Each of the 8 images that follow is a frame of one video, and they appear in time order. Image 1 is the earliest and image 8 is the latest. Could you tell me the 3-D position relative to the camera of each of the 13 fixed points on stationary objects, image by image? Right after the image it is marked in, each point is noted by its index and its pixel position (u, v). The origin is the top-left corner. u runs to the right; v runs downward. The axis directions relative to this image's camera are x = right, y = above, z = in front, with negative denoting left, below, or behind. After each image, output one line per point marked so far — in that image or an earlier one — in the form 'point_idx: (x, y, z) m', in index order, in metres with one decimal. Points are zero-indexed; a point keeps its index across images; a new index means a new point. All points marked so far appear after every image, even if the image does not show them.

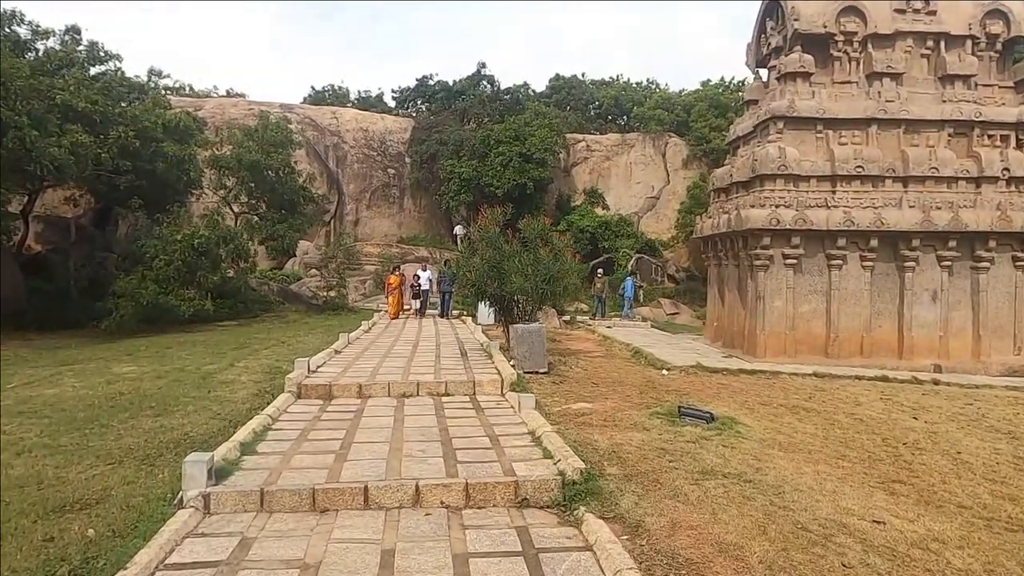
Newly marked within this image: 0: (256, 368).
0: (-3.8, -1.2, +10.1) m
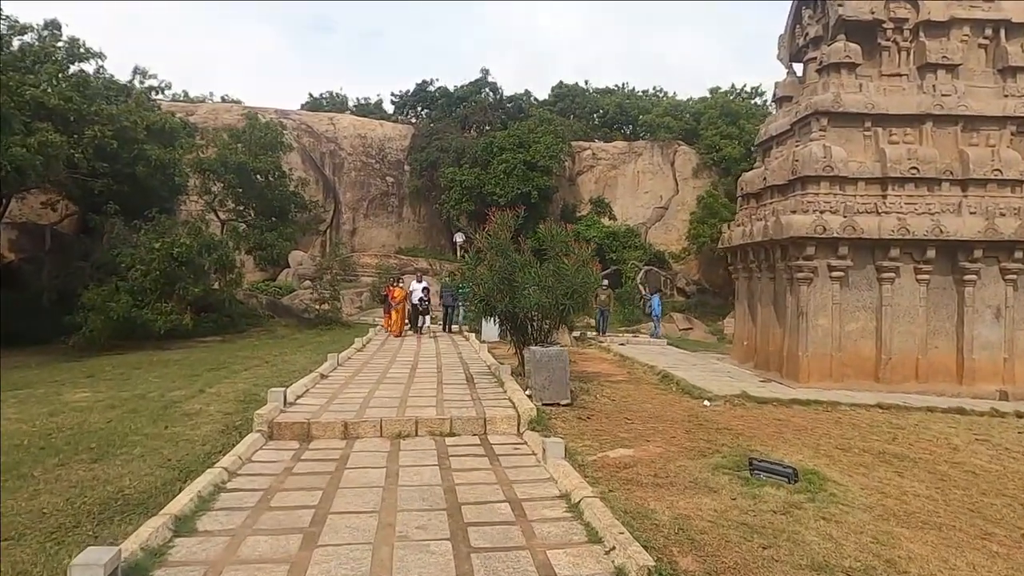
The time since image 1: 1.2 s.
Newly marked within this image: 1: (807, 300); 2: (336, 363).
0: (-3.7, -1.4, +8.7) m
1: (+4.7, -0.2, +10.7) m
2: (-2.7, -1.2, +10.3) m
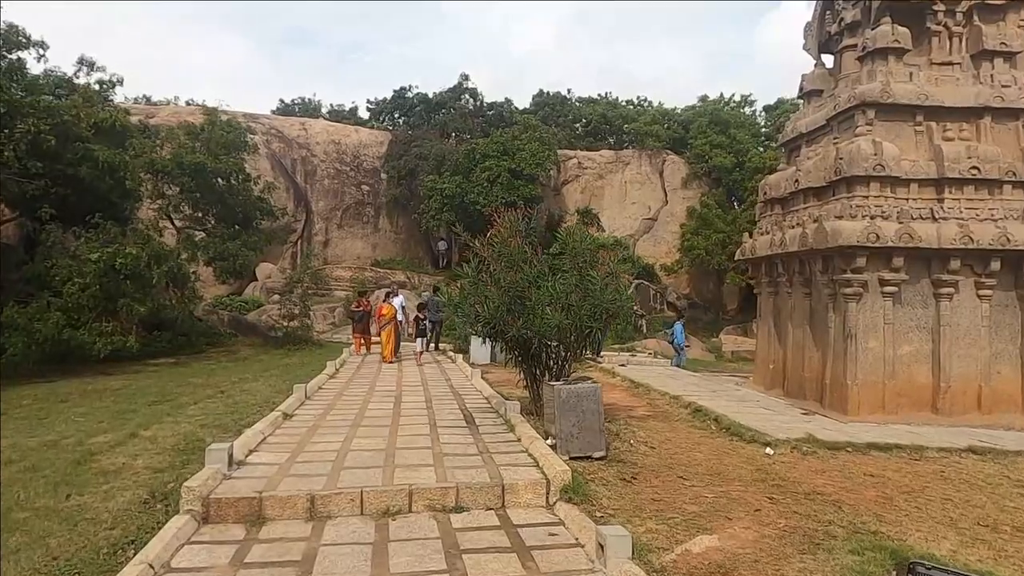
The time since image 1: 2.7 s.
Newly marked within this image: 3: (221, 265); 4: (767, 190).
0: (-3.6, -1.6, +6.9) m
1: (+4.7, -0.4, +9.2) m
2: (-2.7, -1.4, +8.5) m
3: (-7.3, +0.6, +16.6) m
4: (+4.5, +1.7, +11.9) m
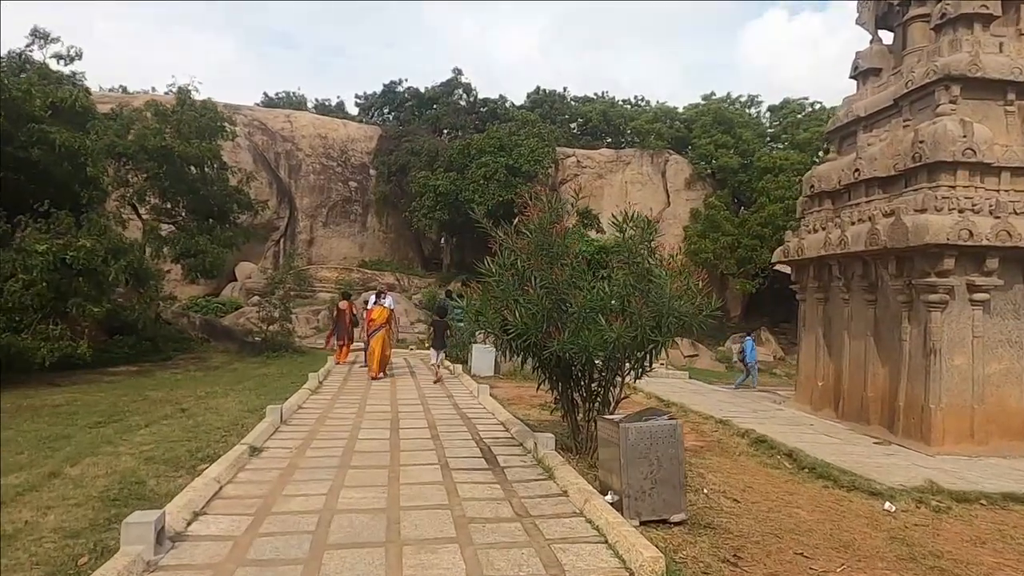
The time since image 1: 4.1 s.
0: (-3.3, -1.6, +5.3) m
1: (+5.0, -0.5, +7.8) m
2: (-2.4, -1.4, +6.9) m
3: (-7.2, +0.6, +14.9) m
4: (+4.7, +1.7, +10.4) m
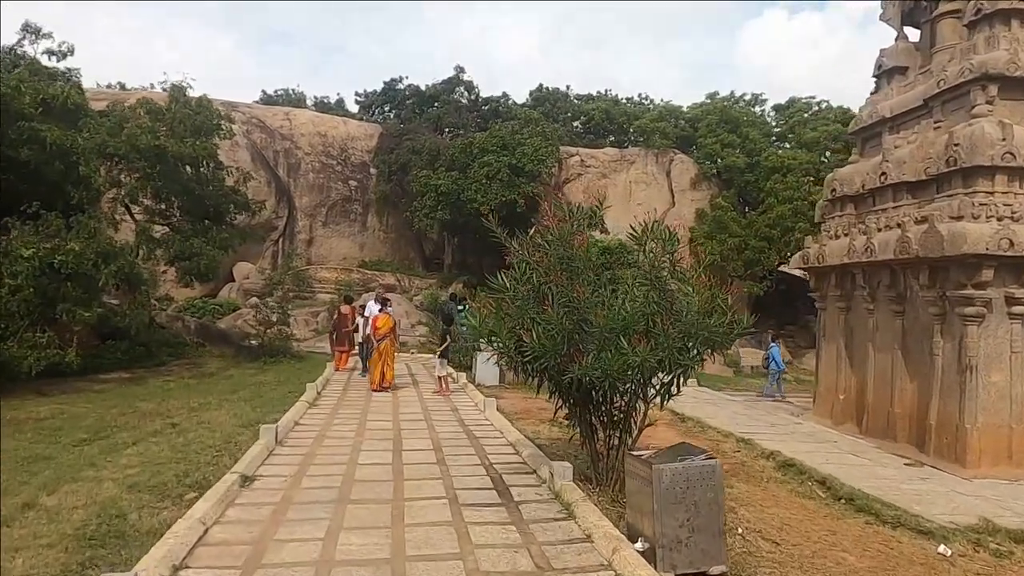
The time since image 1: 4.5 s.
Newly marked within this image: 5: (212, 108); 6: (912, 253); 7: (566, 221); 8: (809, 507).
0: (-3.2, -1.7, +4.8) m
1: (+5.1, -0.6, +7.3) m
2: (-2.3, -1.5, +6.4) m
3: (-7.1, +0.5, +14.5) m
4: (+4.9, +1.5, +10.0) m
5: (-7.0, +4.2, +15.7) m
6: (+4.6, +0.4, +7.7) m
7: (+0.4, +0.5, +5.3) m
8: (+2.4, -1.7, +5.4) m
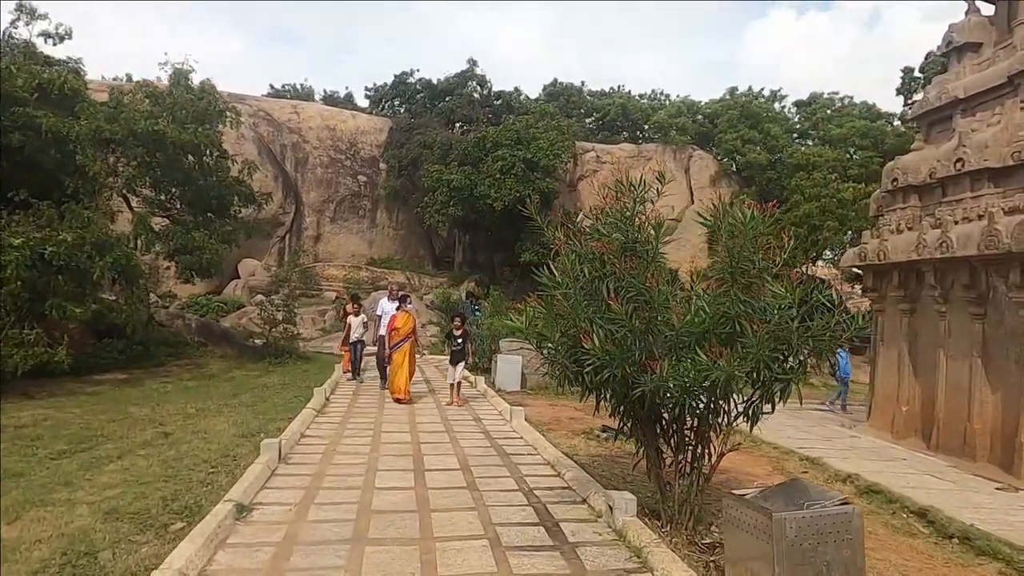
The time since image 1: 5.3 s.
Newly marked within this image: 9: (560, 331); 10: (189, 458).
0: (-2.9, -1.6, +4.0) m
1: (+5.4, -0.6, +6.4) m
2: (-2.0, -1.5, +5.6) m
3: (-6.7, +0.6, +13.6) m
4: (+5.2, +1.5, +9.0) m
5: (-6.6, +4.3, +14.9) m
6: (+5.0, +0.4, +6.8) m
7: (+0.8, +0.6, +4.4) m
8: (+2.7, -1.7, +4.5) m
9: (+0.3, -0.3, +4.3) m
10: (-3.2, -1.7, +6.7) m
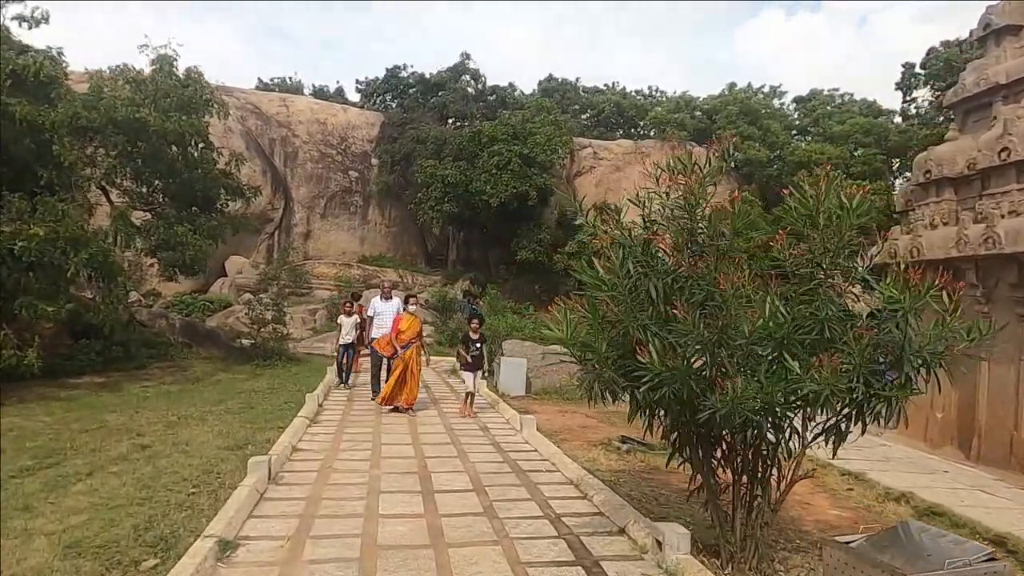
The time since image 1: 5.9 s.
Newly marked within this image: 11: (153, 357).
0: (-2.7, -1.6, +3.3) m
1: (+5.6, -0.6, +5.8) m
2: (-1.8, -1.5, +4.9) m
3: (-6.6, +0.6, +12.9) m
4: (+5.4, +1.5, +8.5) m
5: (-6.6, +4.4, +14.1) m
6: (+5.1, +0.4, +6.2) m
7: (+0.9, +0.6, +3.8) m
8: (+2.9, -1.7, +3.9) m
9: (+0.5, -0.3, +3.7) m
10: (-3.1, -1.7, +6.0) m
11: (-7.2, -1.4, +13.4) m
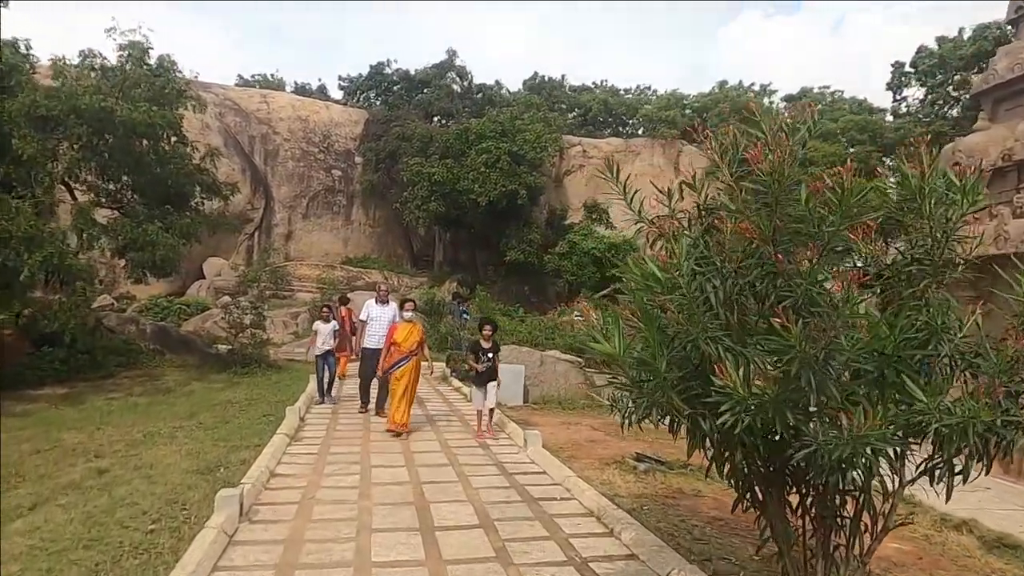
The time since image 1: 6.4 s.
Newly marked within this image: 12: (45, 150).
0: (-2.5, -1.6, +2.5) m
1: (+5.7, -0.6, +5.3) m
2: (-1.7, -1.5, +4.1) m
3: (-6.7, +0.6, +12.0) m
4: (+5.3, +1.5, +7.9) m
5: (-6.7, +4.3, +13.3) m
6: (+5.2, +0.4, +5.7) m
7: (+1.1, +0.6, +3.1) m
8: (+3.0, -1.7, +3.2) m
9: (+0.6, -0.3, +3.0) m
10: (-3.0, -1.7, +5.2) m
11: (-7.3, -1.4, +12.5) m
12: (-7.4, +2.2, +10.6) m
